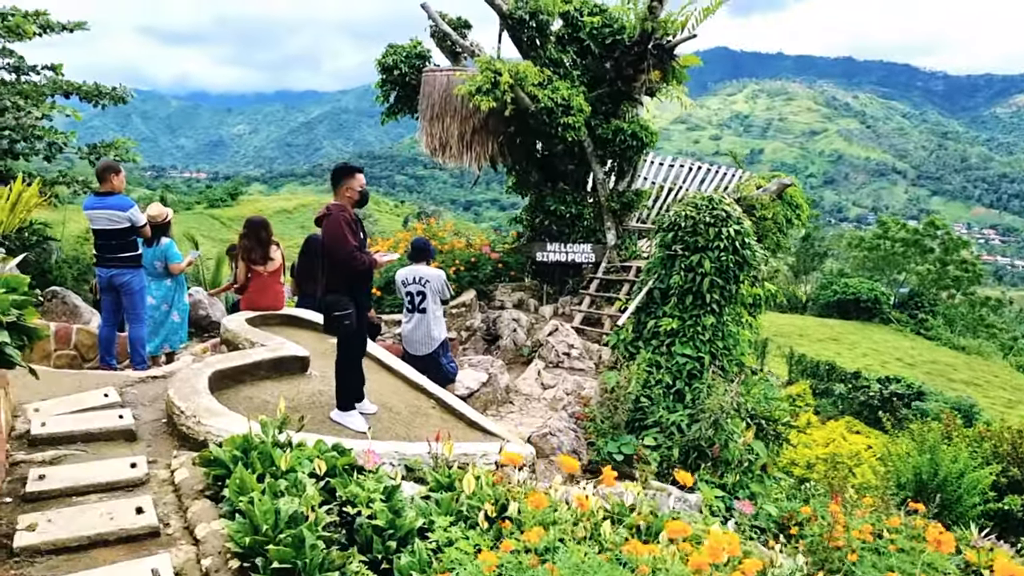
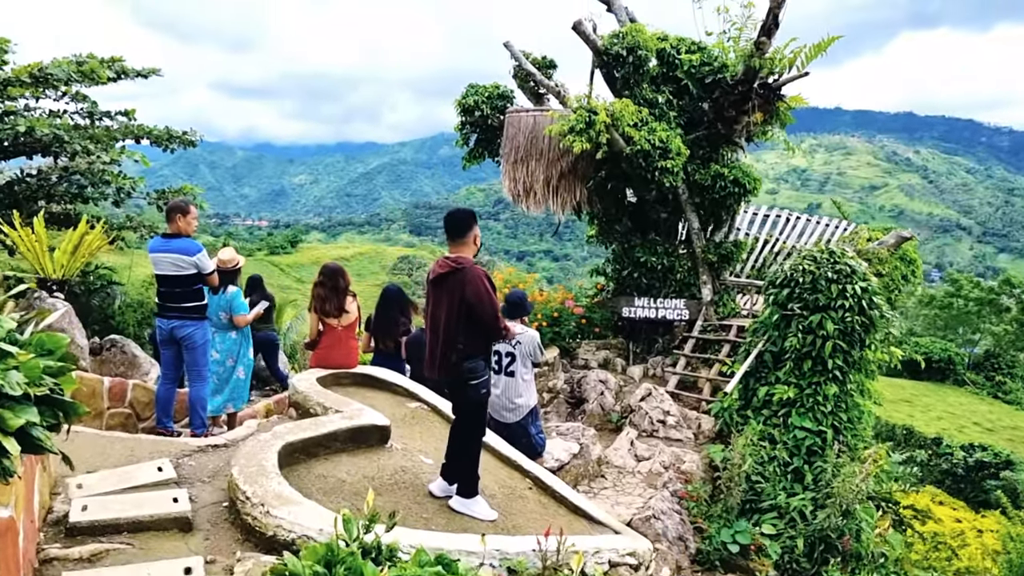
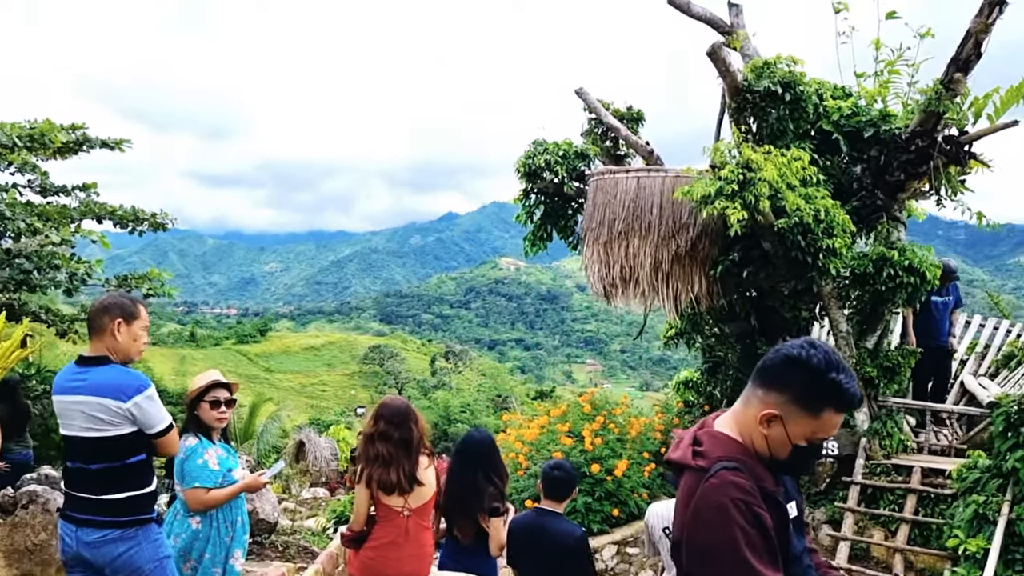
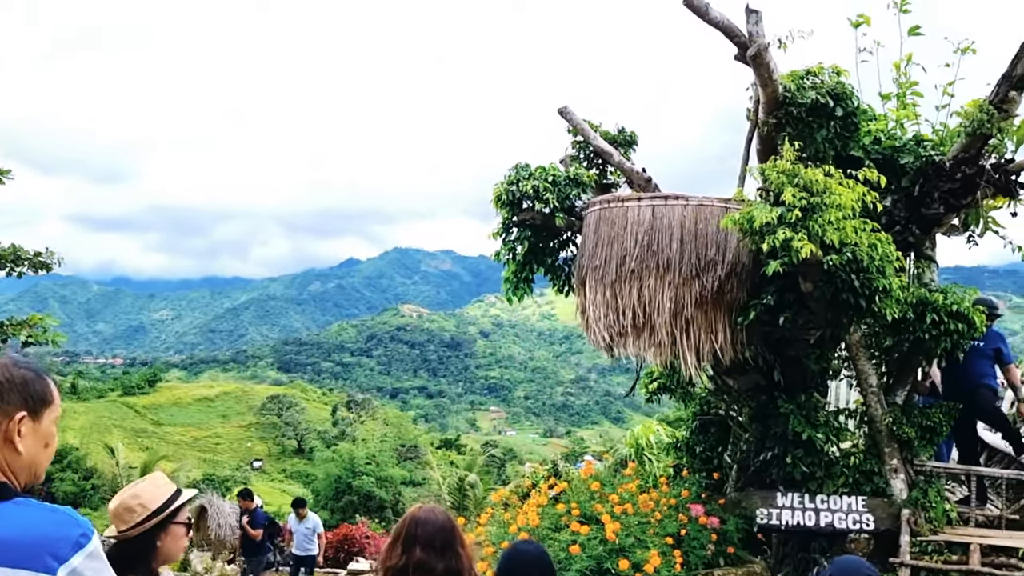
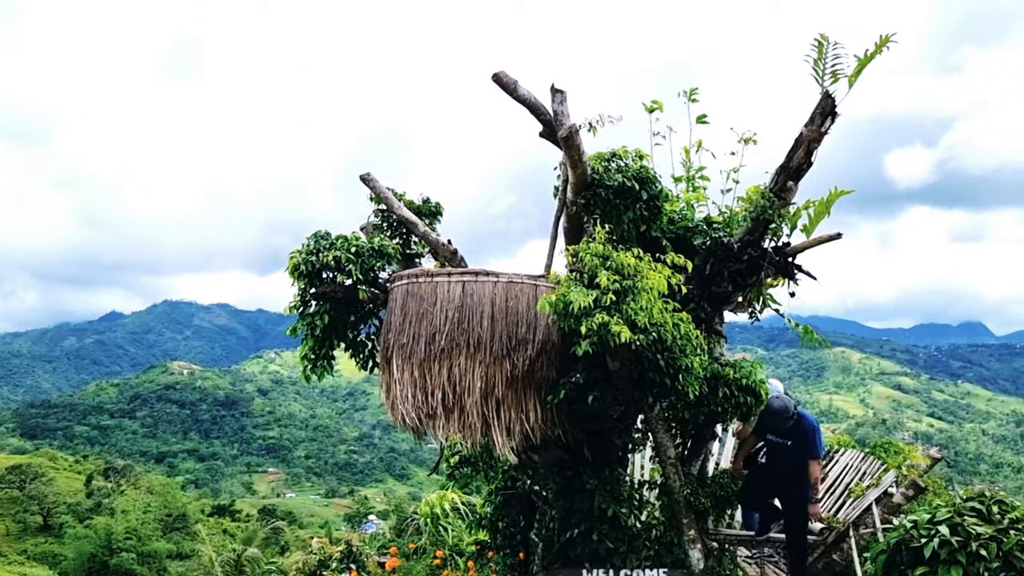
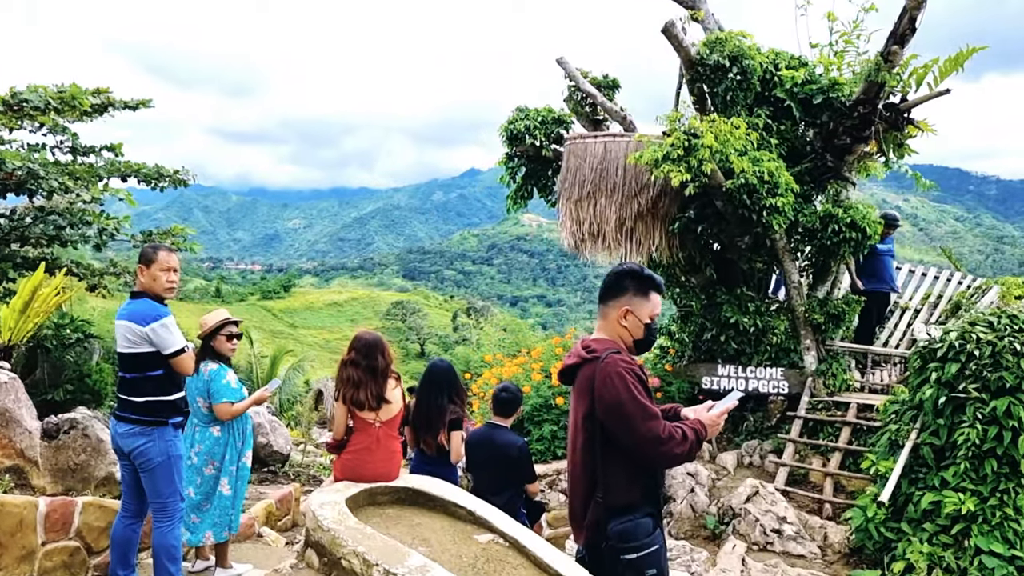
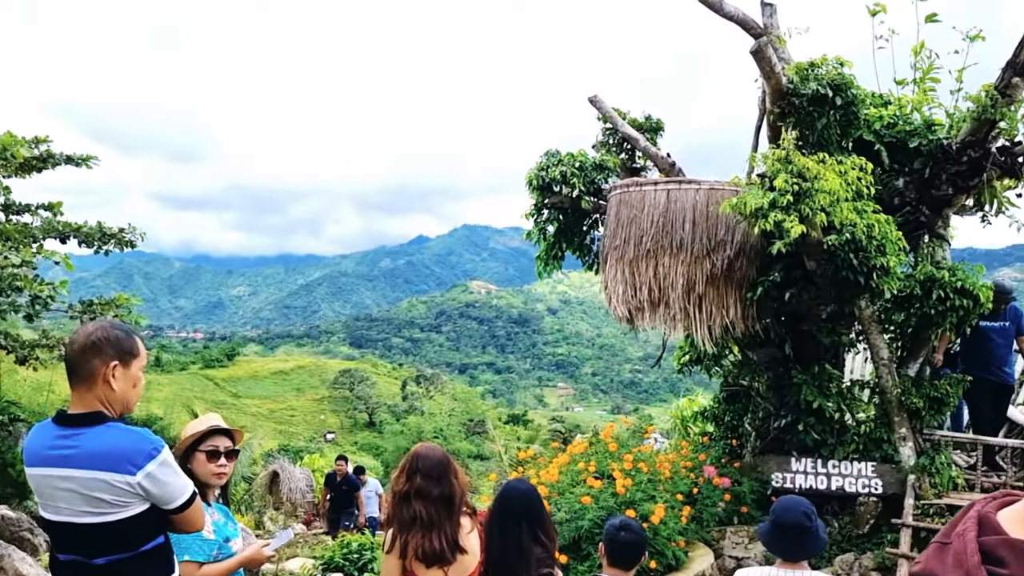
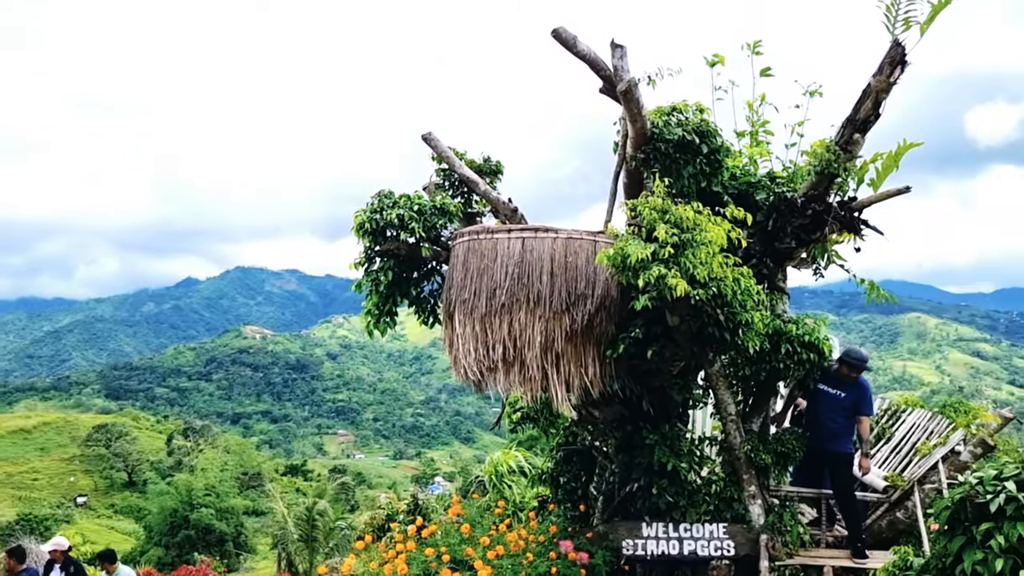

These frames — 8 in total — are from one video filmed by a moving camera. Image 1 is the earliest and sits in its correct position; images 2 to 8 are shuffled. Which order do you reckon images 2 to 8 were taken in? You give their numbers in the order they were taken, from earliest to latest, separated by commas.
2, 6, 3, 7, 4, 8, 5
